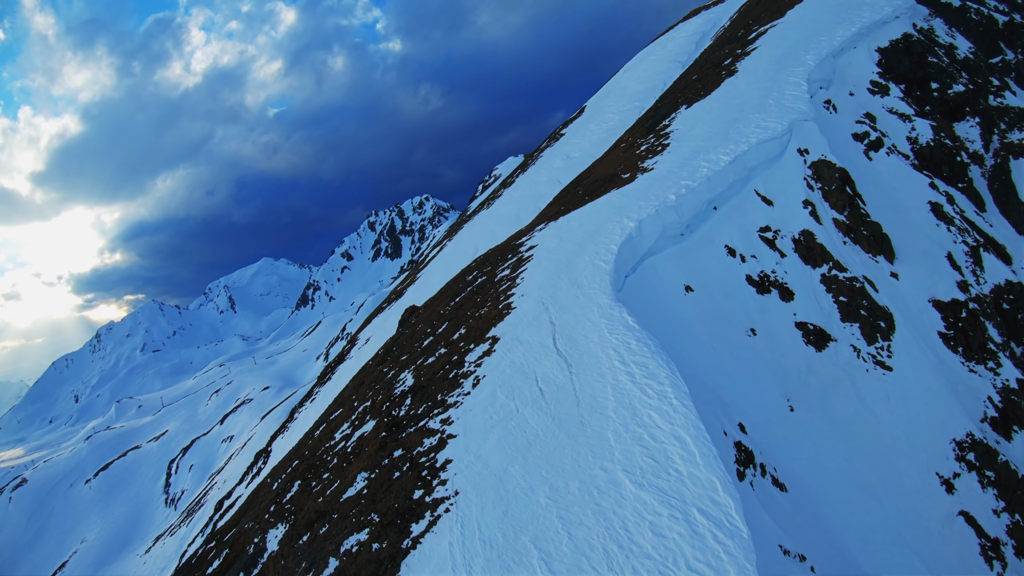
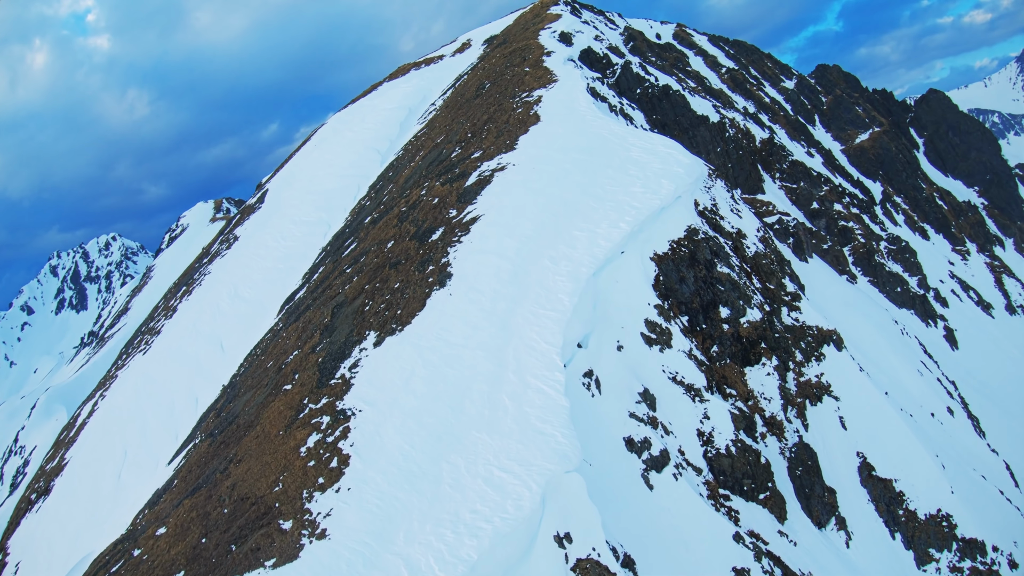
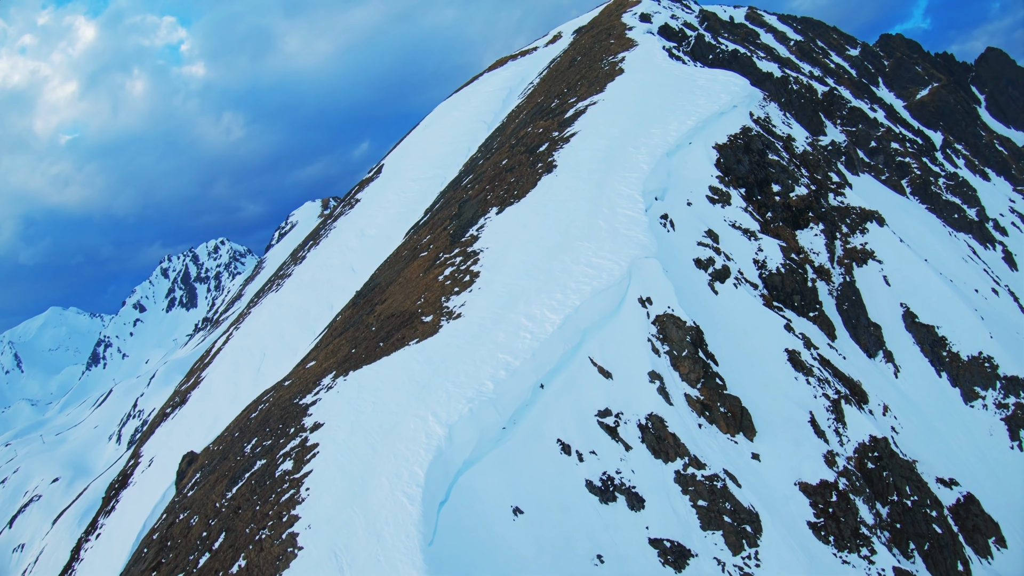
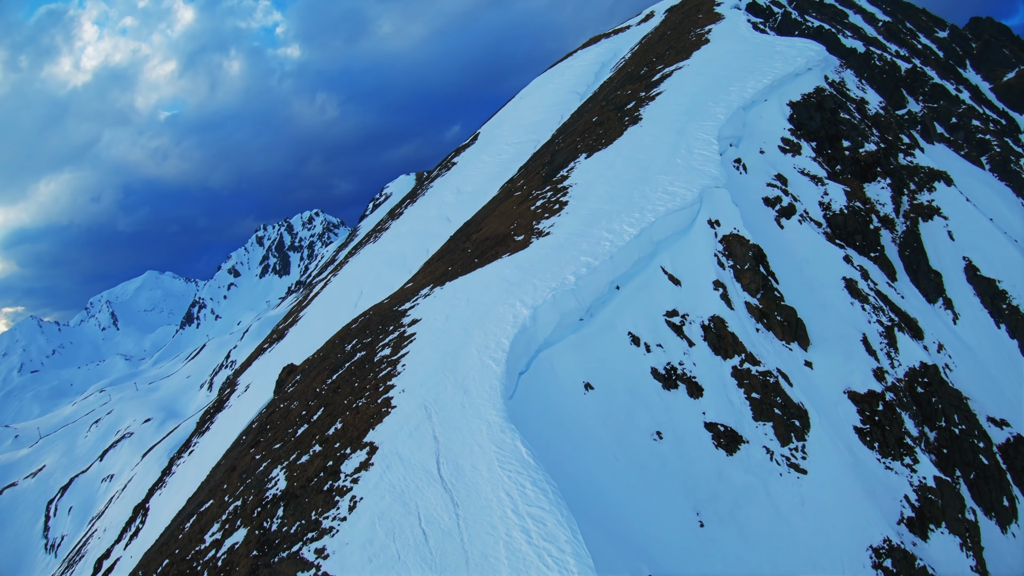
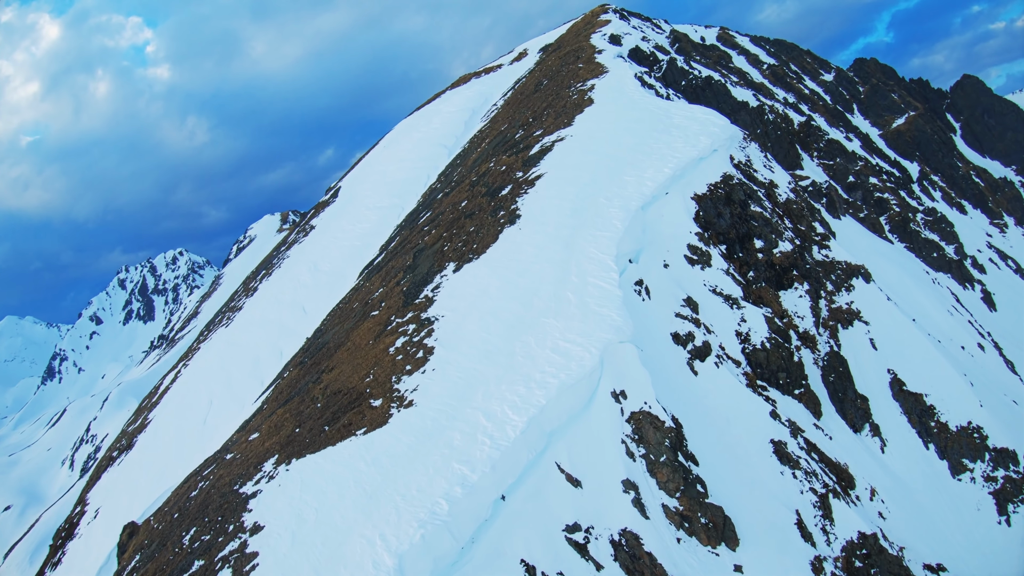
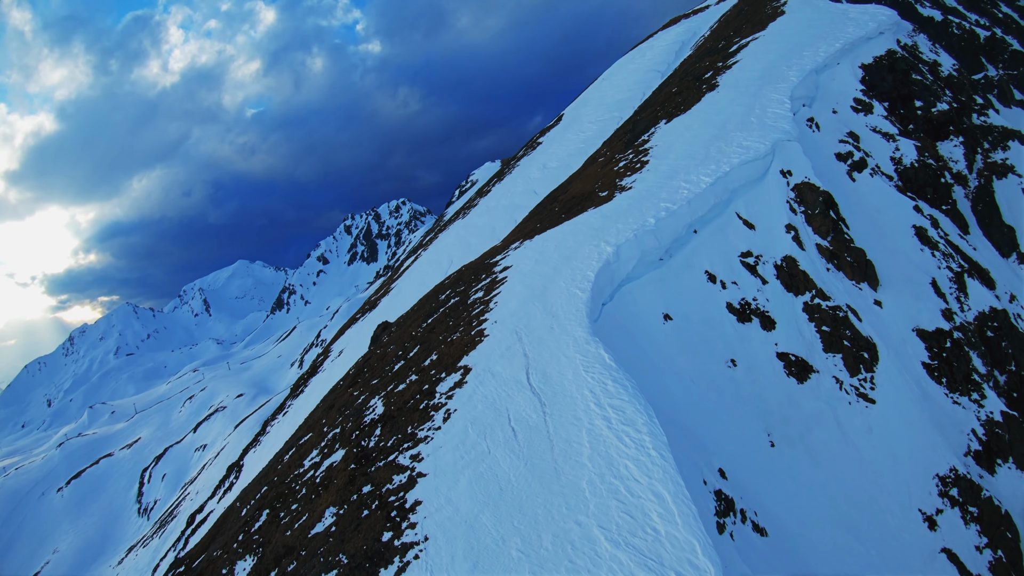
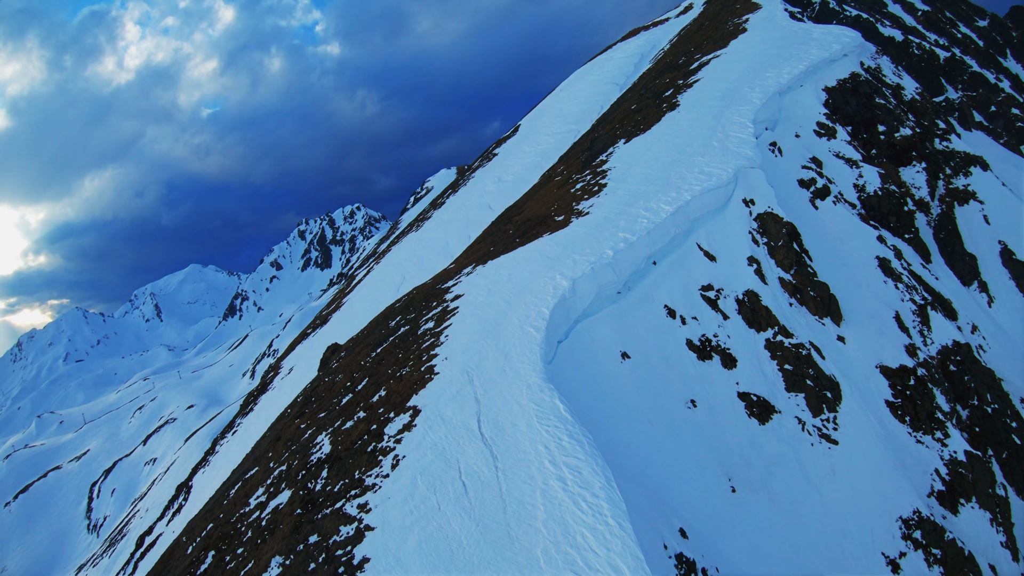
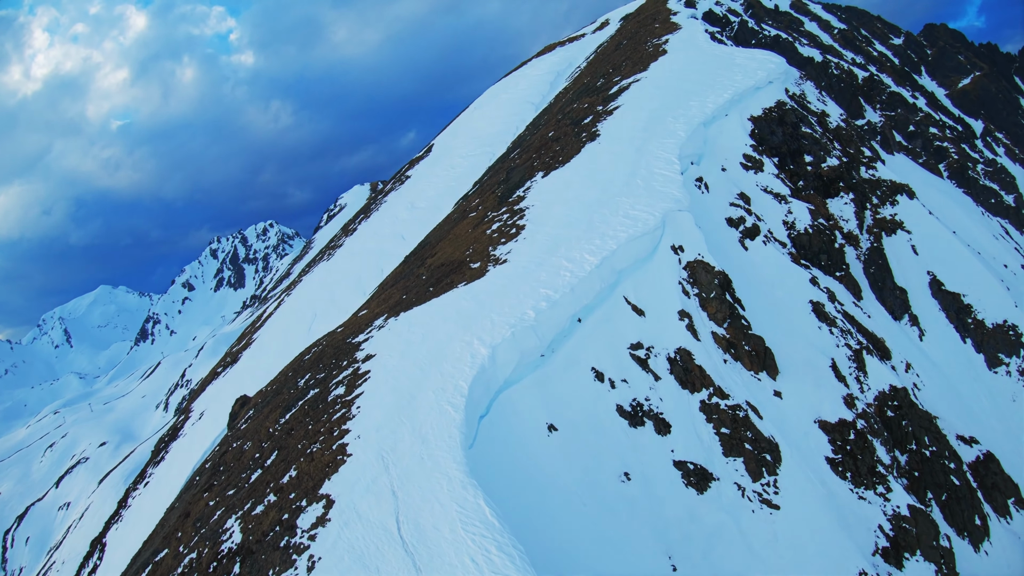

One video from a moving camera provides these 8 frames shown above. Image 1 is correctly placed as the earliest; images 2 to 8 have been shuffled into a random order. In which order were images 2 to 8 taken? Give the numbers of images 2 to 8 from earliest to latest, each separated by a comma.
6, 7, 4, 8, 3, 5, 2
